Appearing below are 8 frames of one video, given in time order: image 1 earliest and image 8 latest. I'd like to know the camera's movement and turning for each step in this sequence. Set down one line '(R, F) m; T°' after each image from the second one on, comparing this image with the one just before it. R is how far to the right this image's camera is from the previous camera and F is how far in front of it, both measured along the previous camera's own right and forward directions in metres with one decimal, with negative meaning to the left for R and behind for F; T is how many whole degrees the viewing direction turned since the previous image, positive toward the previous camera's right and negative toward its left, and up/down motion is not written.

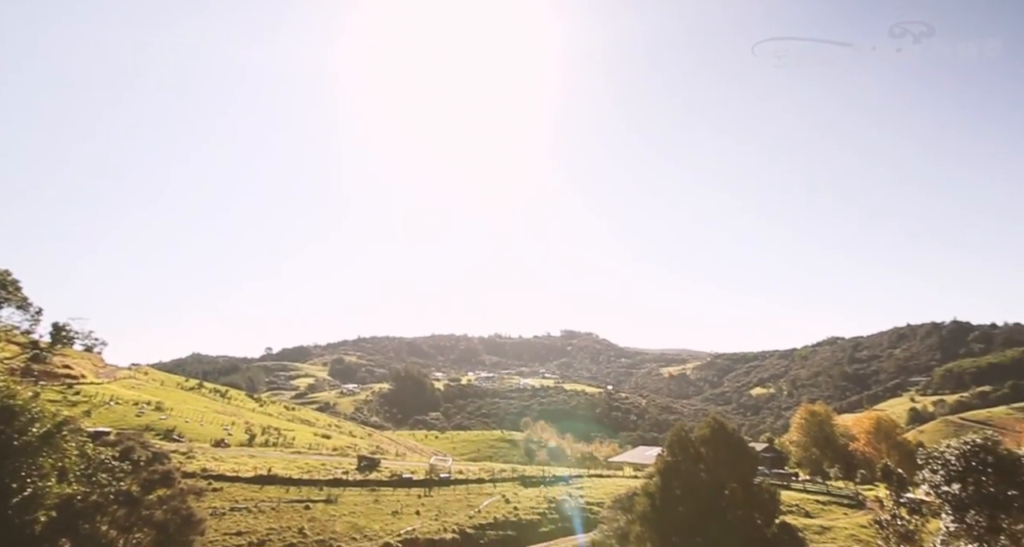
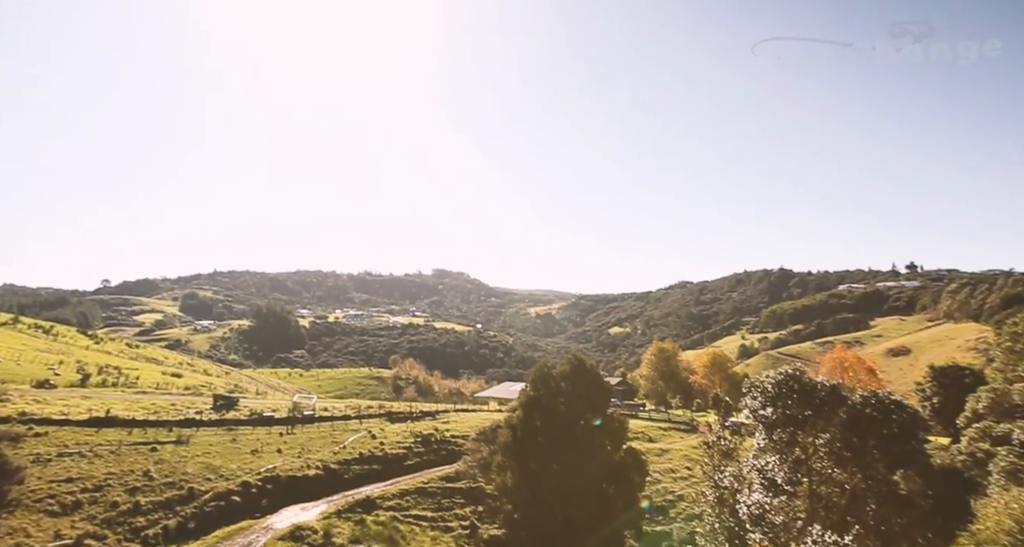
(+8.5, +7.6) m; +11°
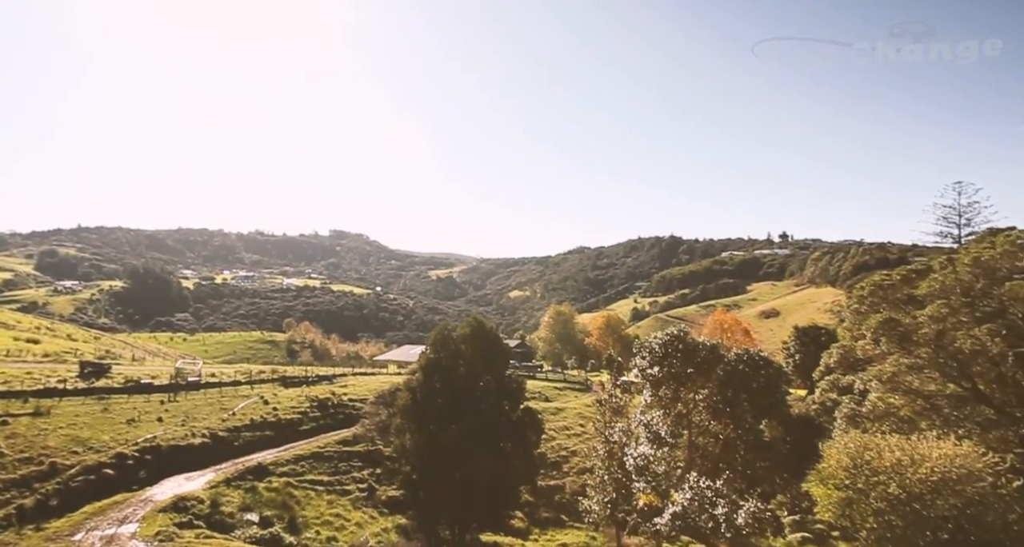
(+0.1, -4.8) m; +9°
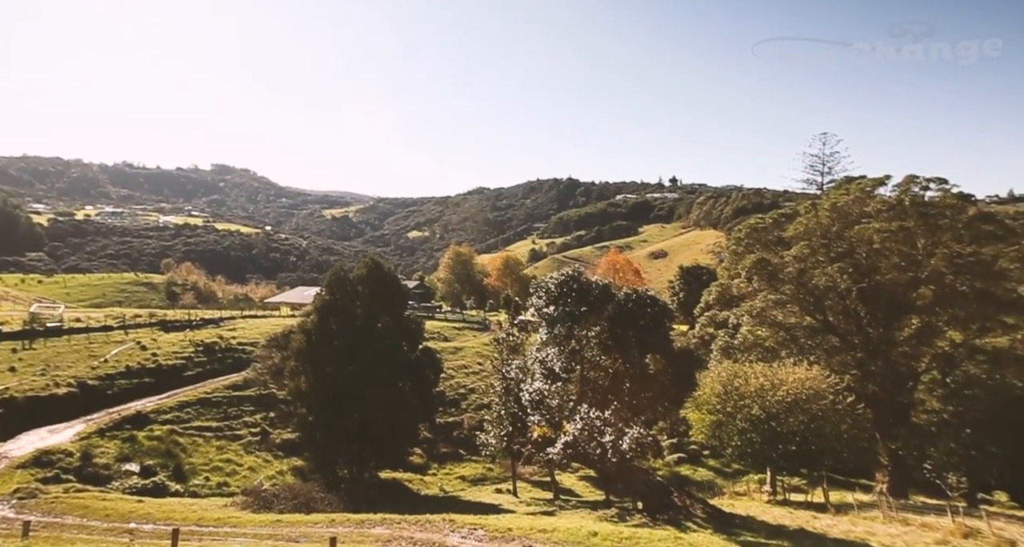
(+0.1, -1.7) m; +9°
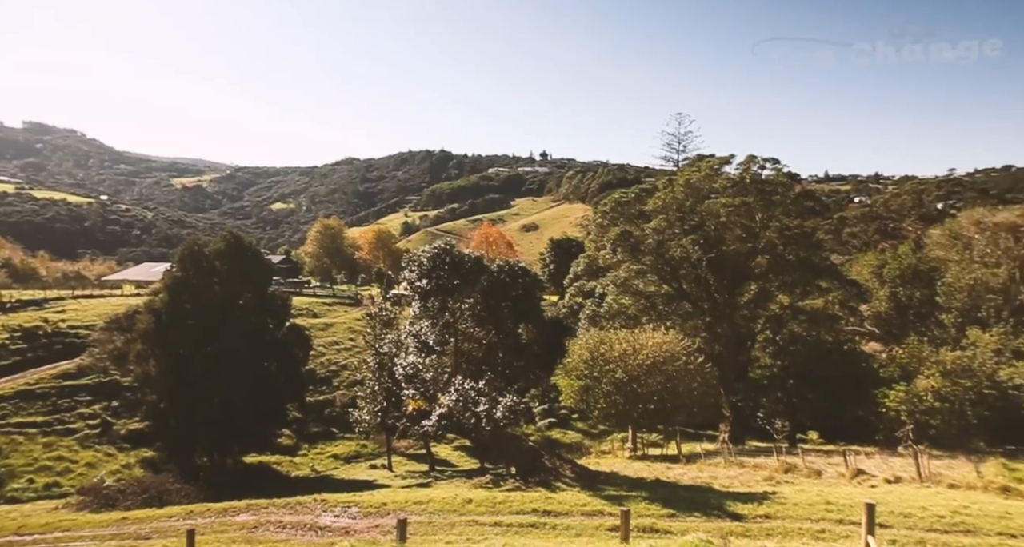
(0.0, -0.6) m; +11°
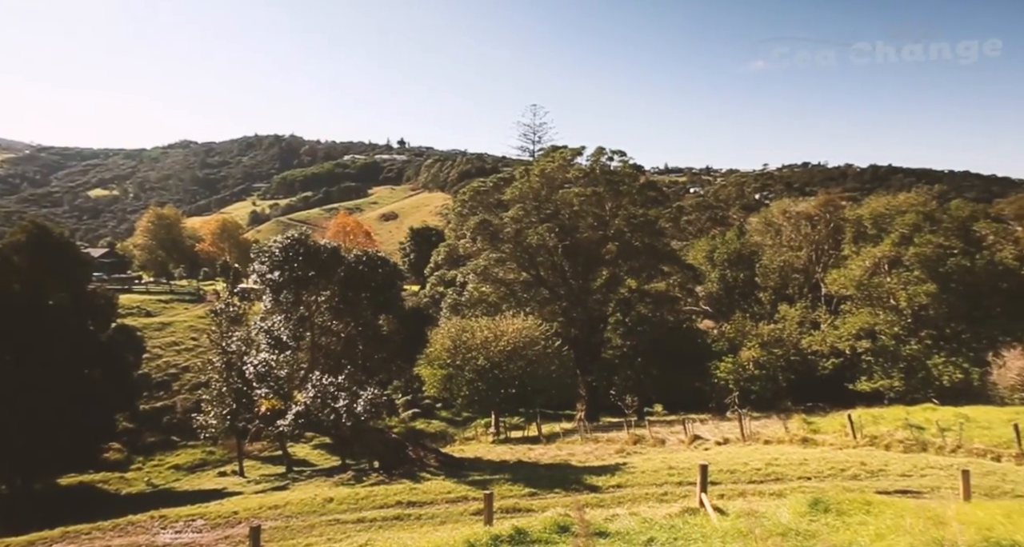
(+0.1, +0.2) m; +12°
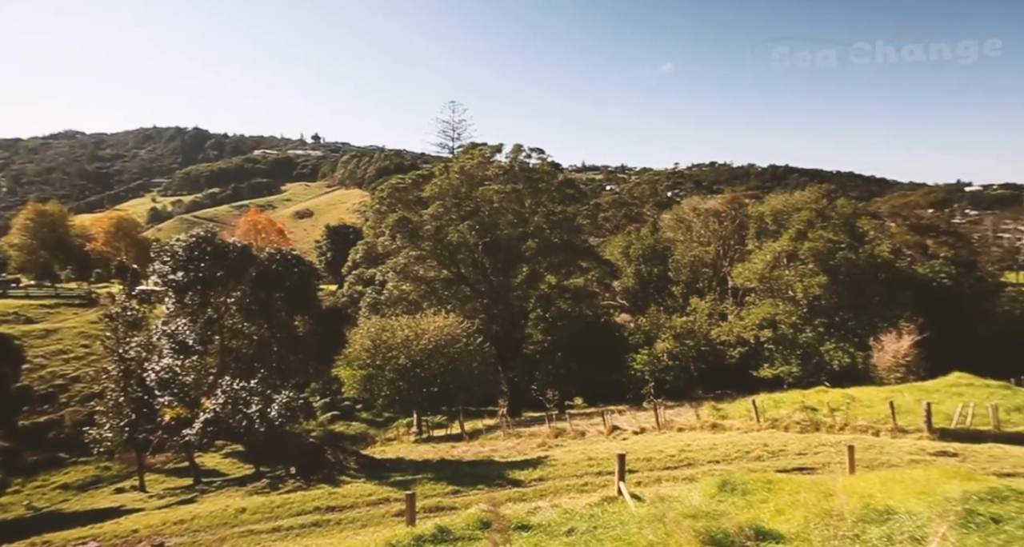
(+0.1, +0.4) m; +7°
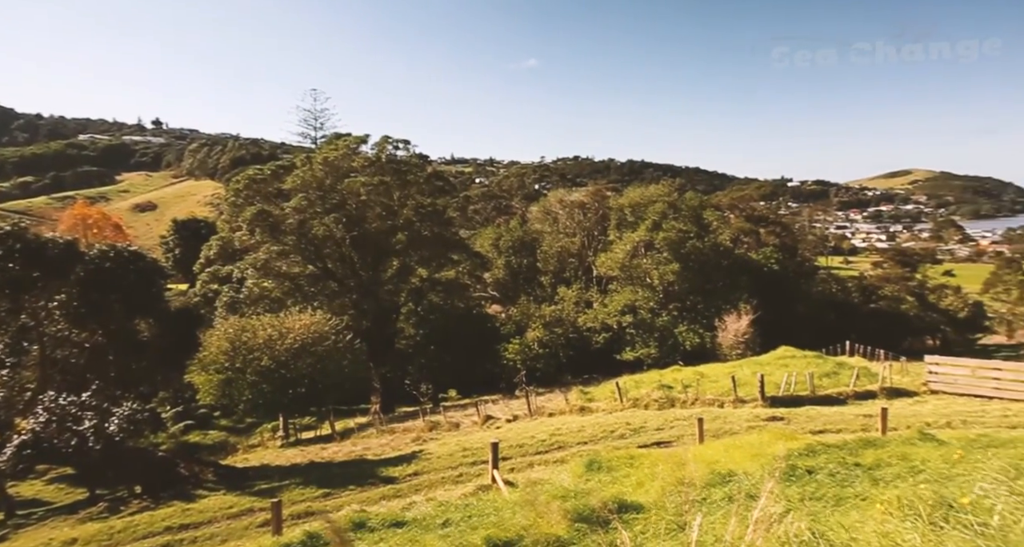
(+0.5, +1.4) m; +11°
